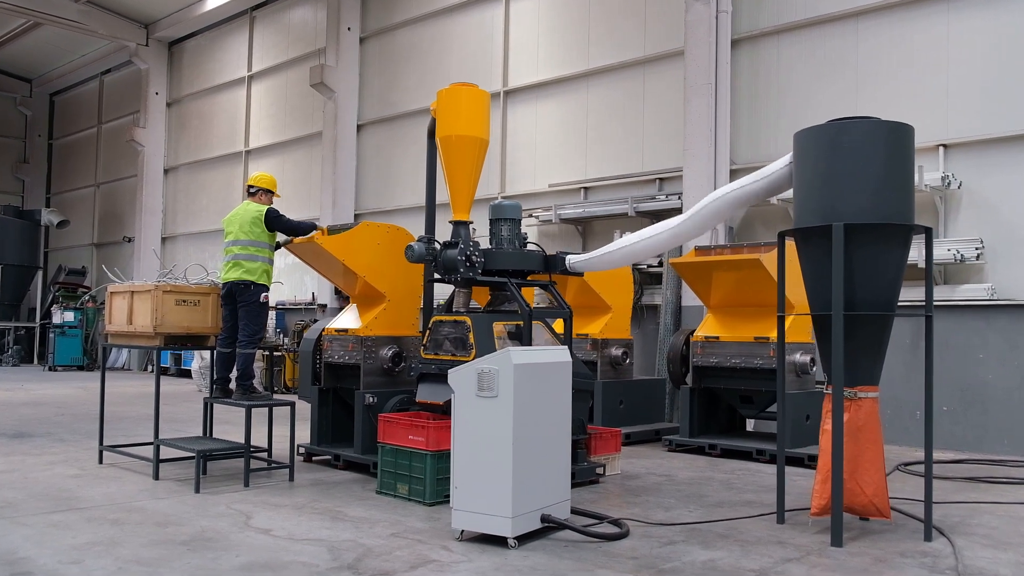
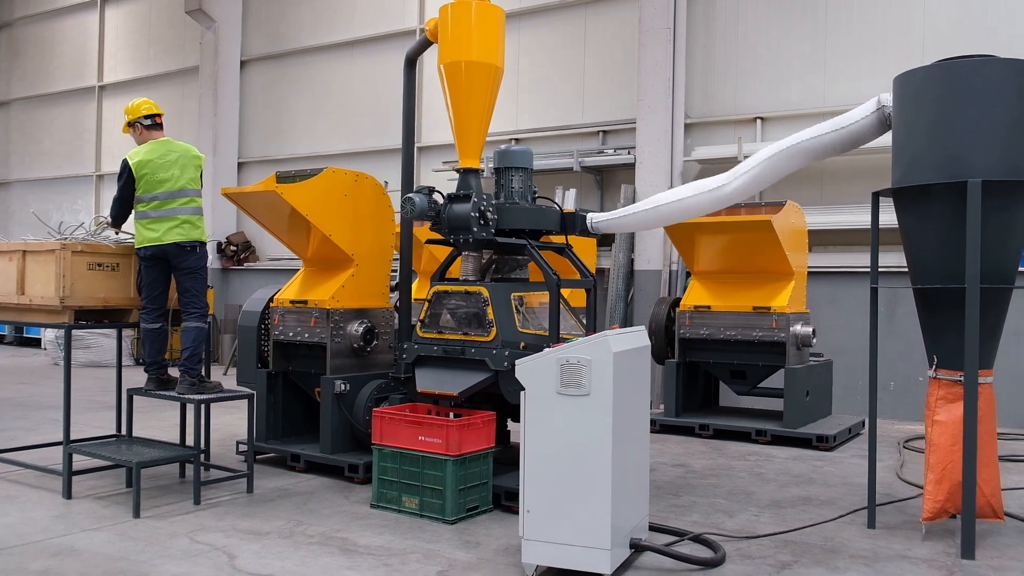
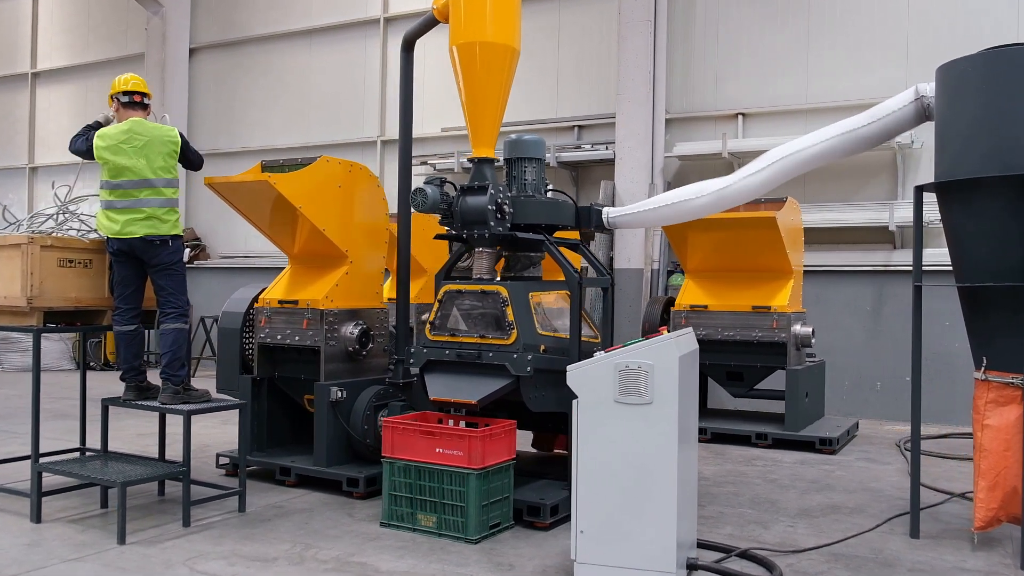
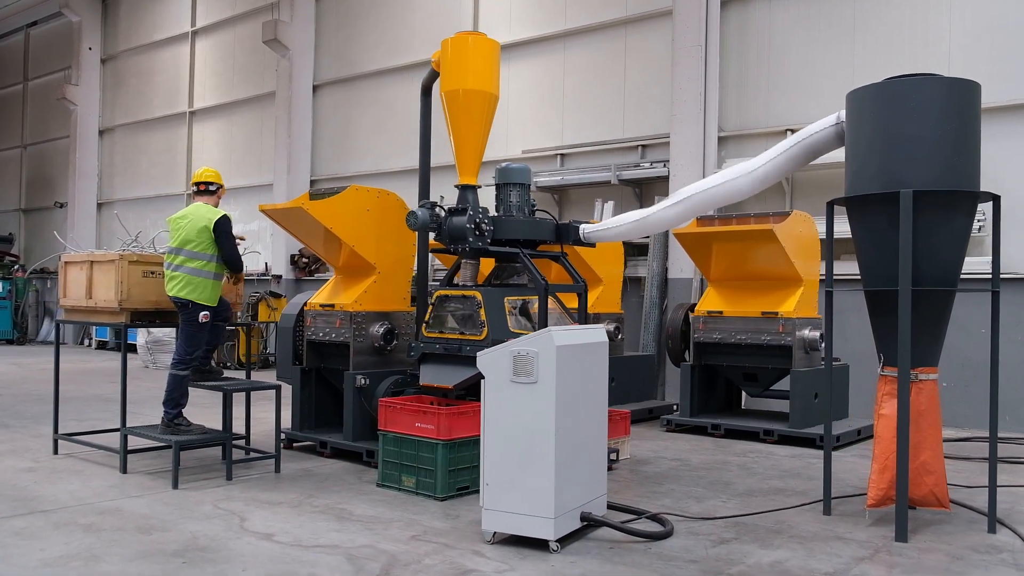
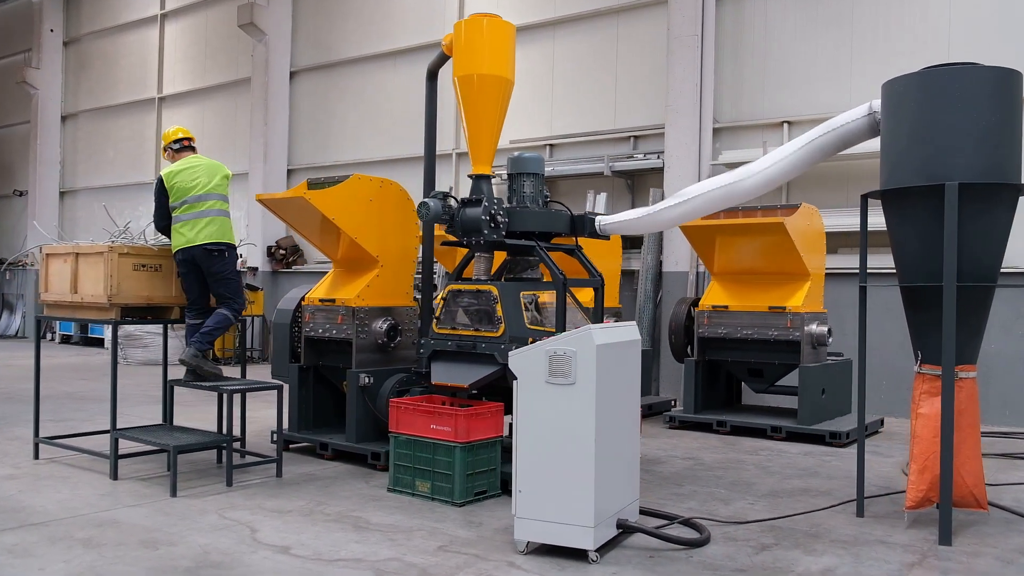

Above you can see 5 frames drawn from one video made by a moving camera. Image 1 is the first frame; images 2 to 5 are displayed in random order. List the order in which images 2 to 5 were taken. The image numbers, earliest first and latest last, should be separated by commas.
4, 5, 2, 3
